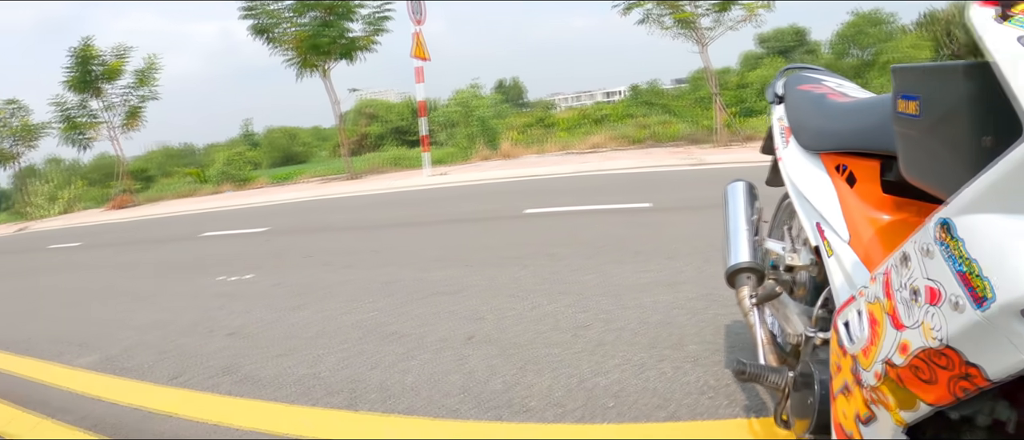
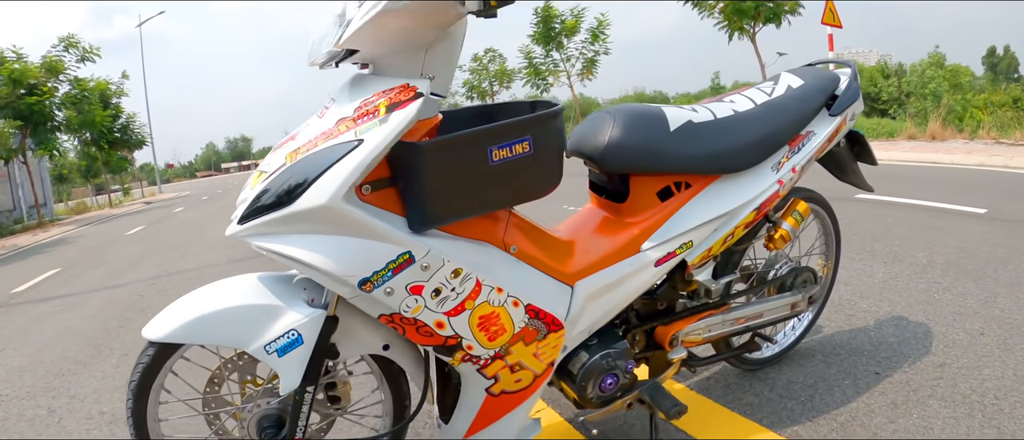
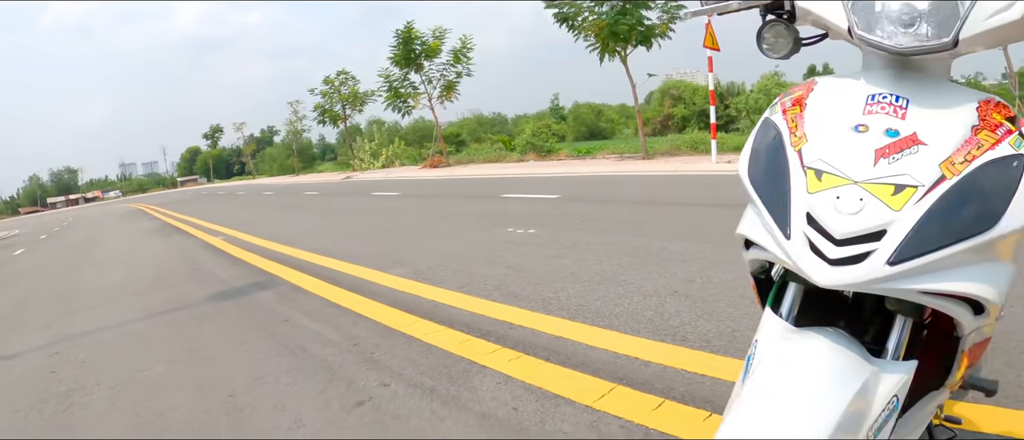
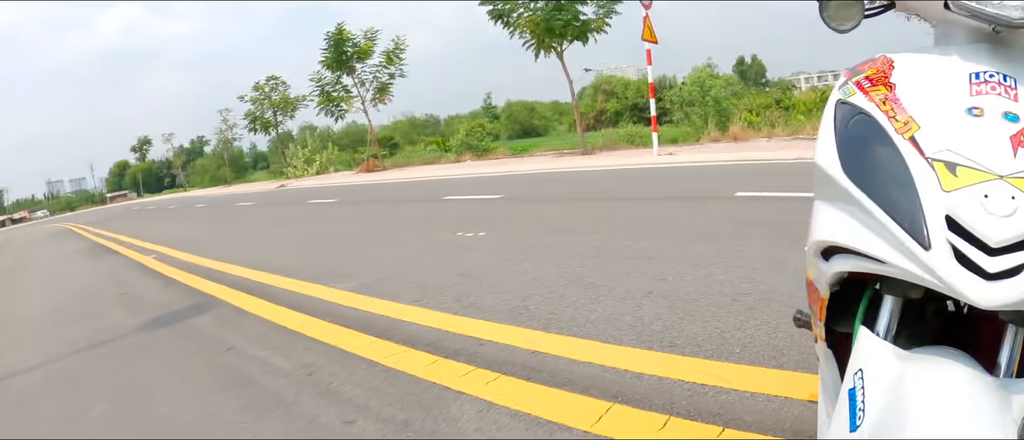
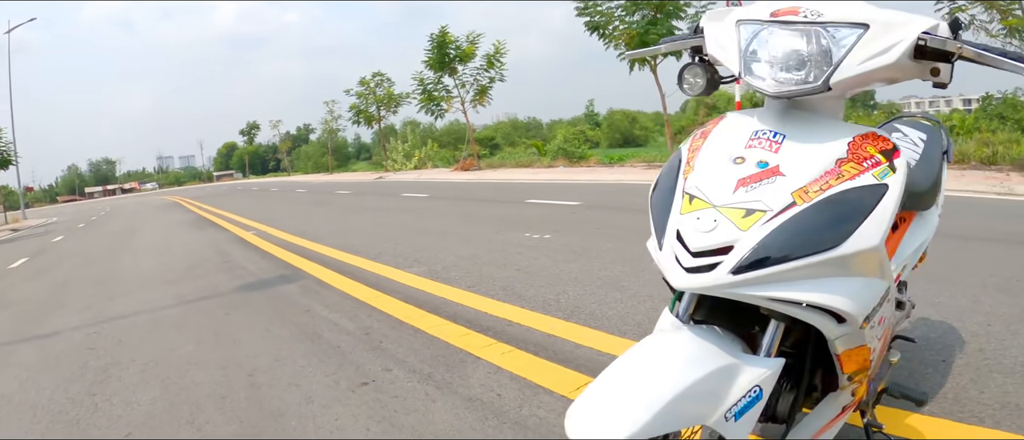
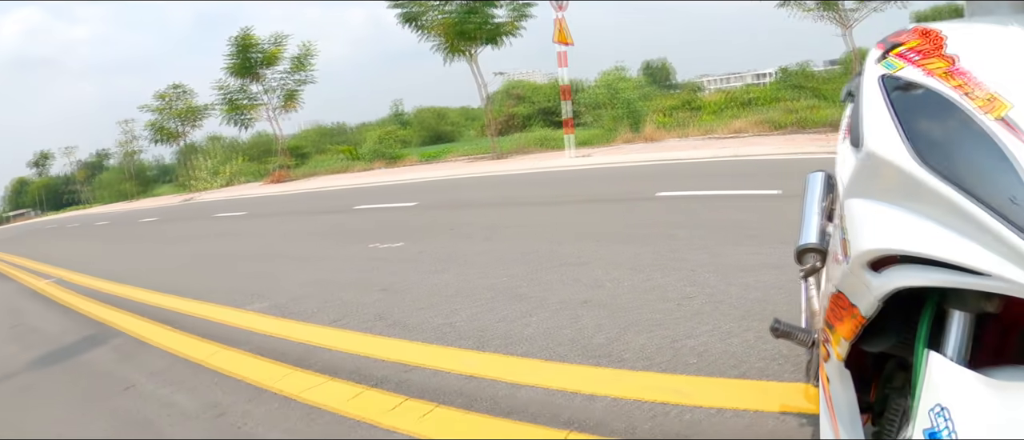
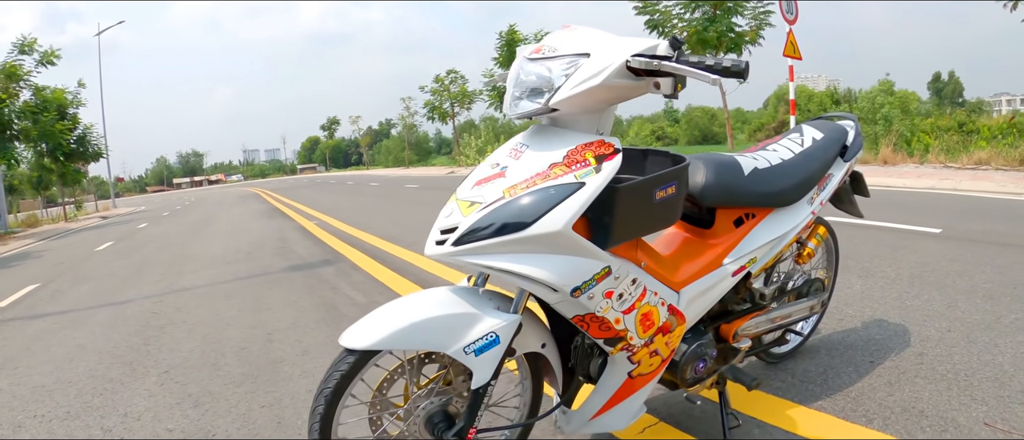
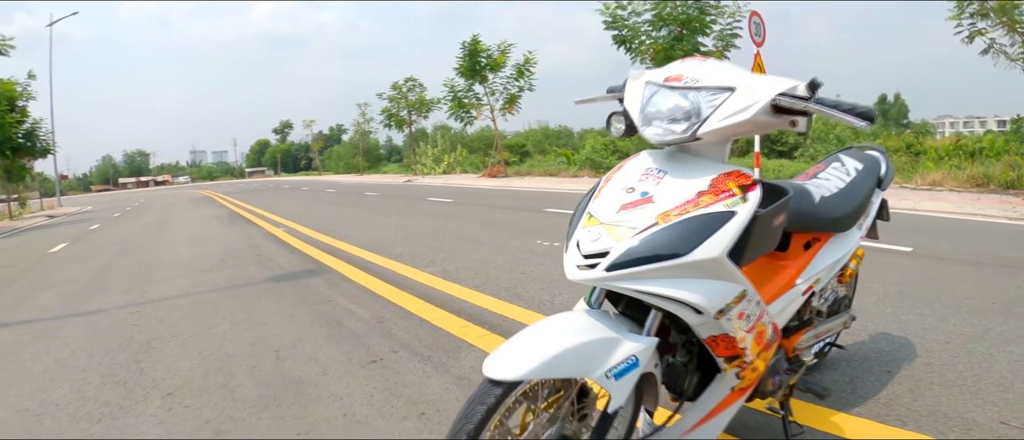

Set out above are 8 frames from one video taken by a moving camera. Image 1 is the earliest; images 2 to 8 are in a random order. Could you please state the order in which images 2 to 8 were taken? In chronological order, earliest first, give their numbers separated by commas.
6, 4, 3, 5, 8, 7, 2
